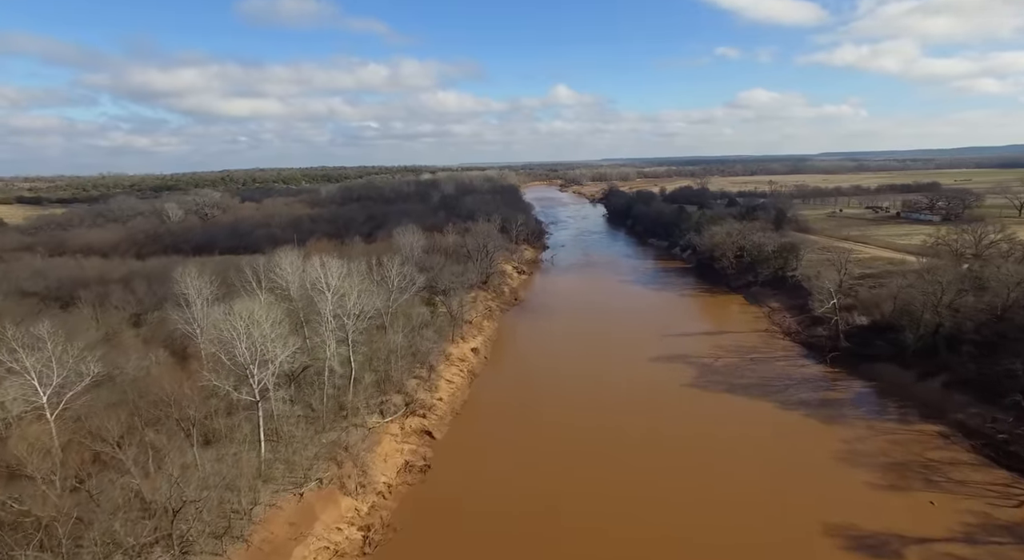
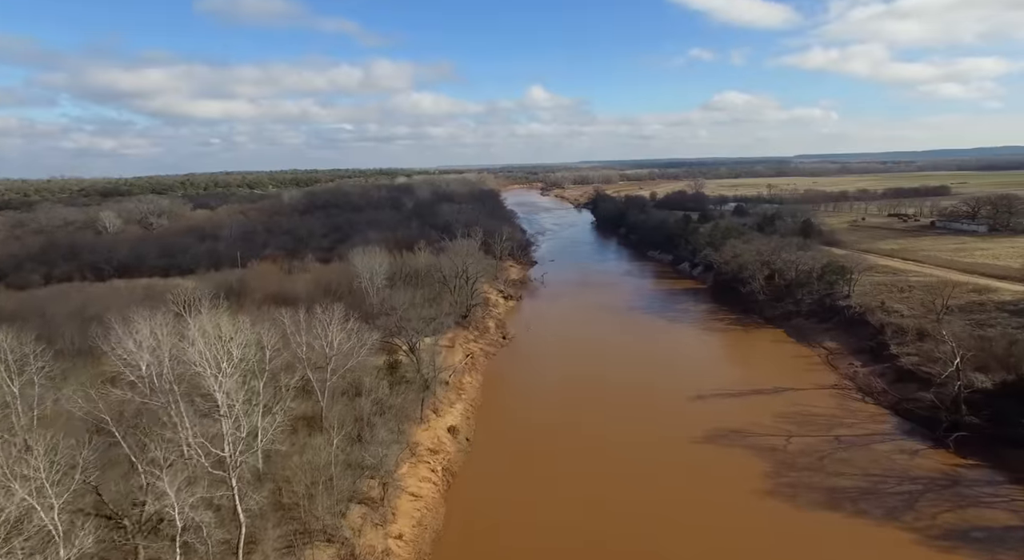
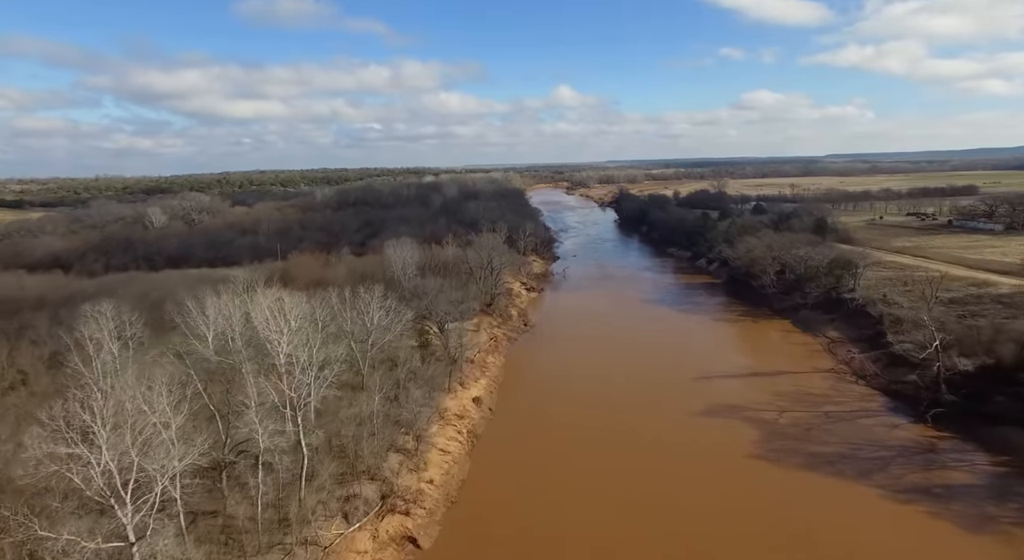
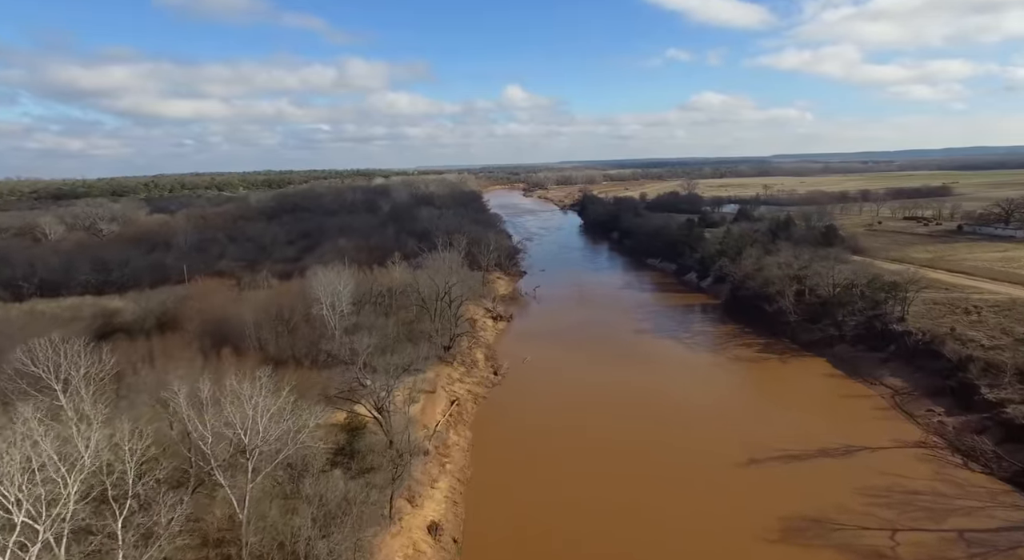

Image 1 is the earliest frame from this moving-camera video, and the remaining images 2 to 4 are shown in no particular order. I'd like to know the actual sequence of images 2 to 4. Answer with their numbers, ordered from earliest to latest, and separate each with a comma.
3, 2, 4
